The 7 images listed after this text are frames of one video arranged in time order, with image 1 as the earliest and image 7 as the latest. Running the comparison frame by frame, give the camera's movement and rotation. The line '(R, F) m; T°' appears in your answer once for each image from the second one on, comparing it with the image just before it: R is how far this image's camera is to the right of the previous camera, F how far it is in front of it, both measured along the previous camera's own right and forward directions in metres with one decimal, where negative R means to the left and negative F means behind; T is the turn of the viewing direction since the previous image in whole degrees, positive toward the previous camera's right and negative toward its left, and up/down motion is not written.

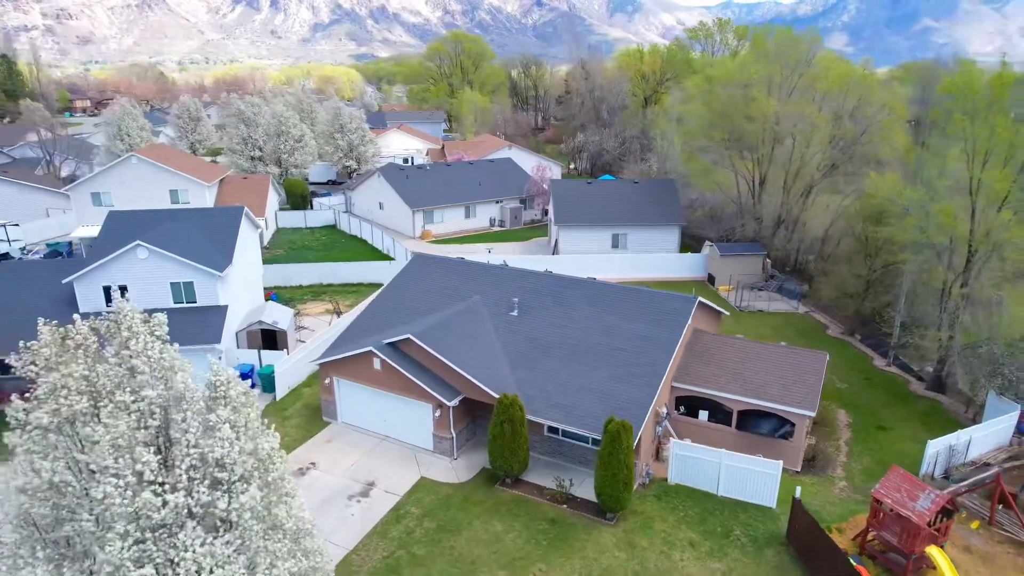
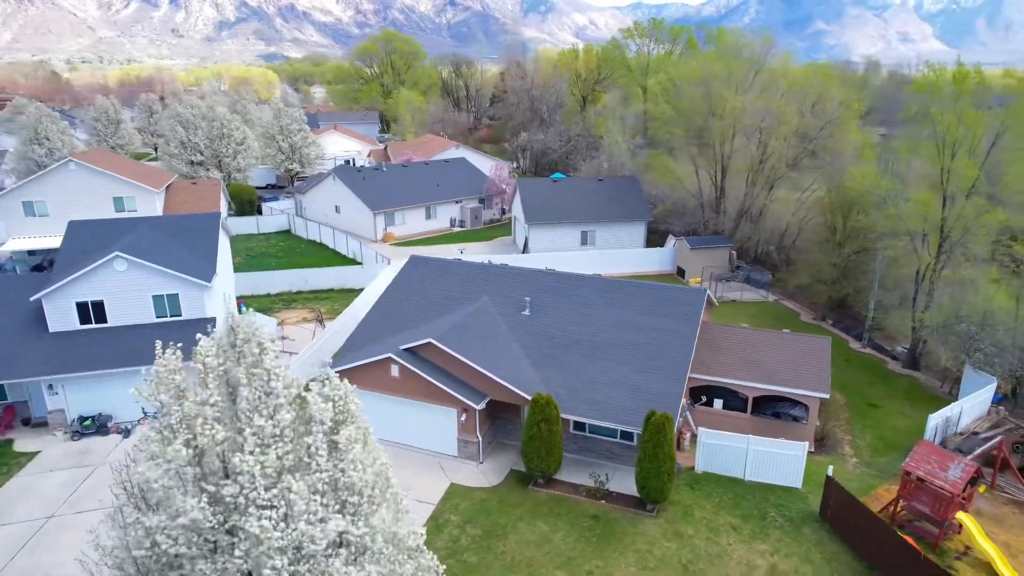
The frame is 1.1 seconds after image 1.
(-2.7, +0.3) m; +7°
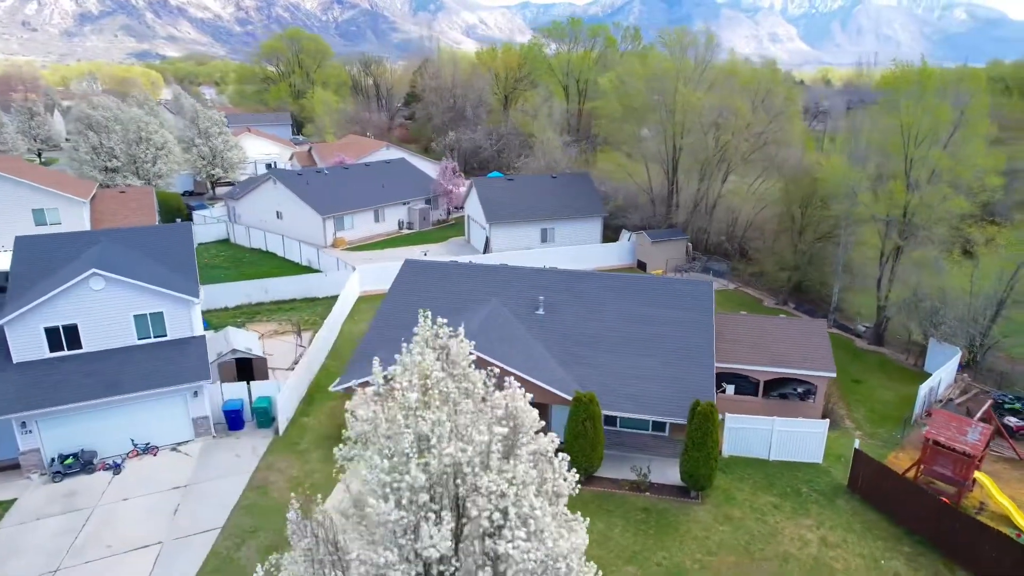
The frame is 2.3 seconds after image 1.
(-3.4, +0.5) m; +8°
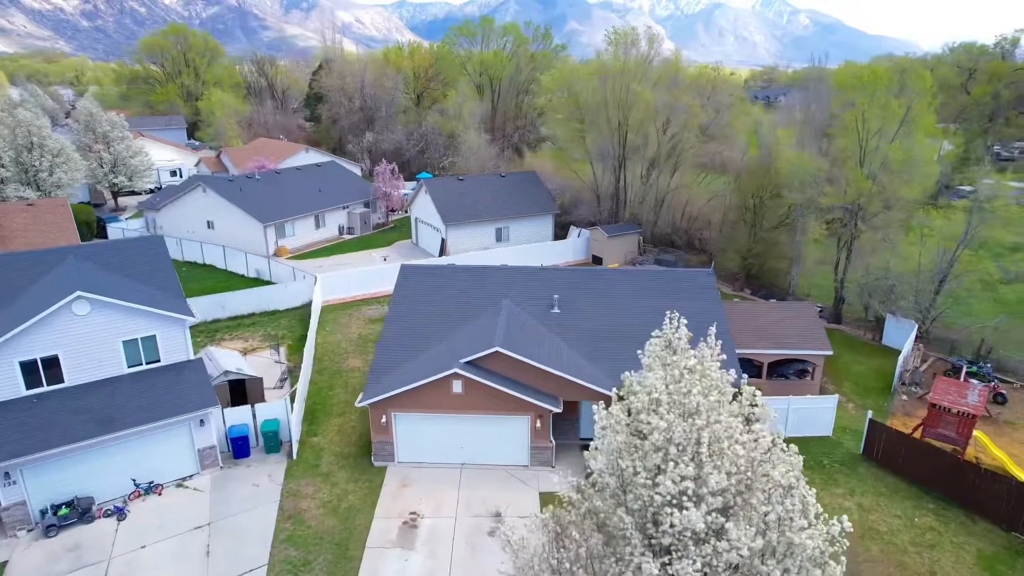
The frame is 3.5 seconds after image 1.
(-3.7, +0.5) m; +9°
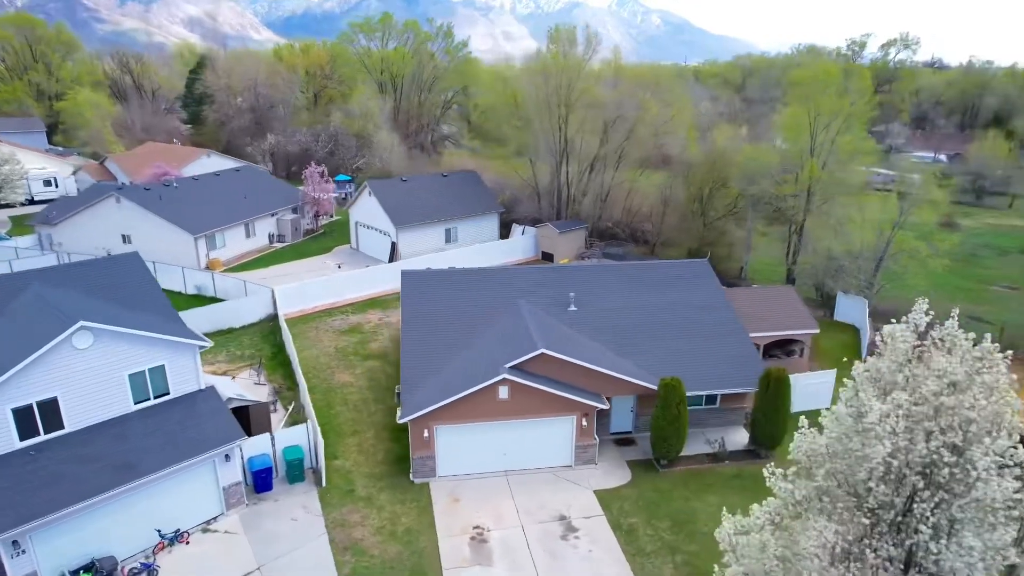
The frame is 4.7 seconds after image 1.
(-4.2, +0.7) m; +10°
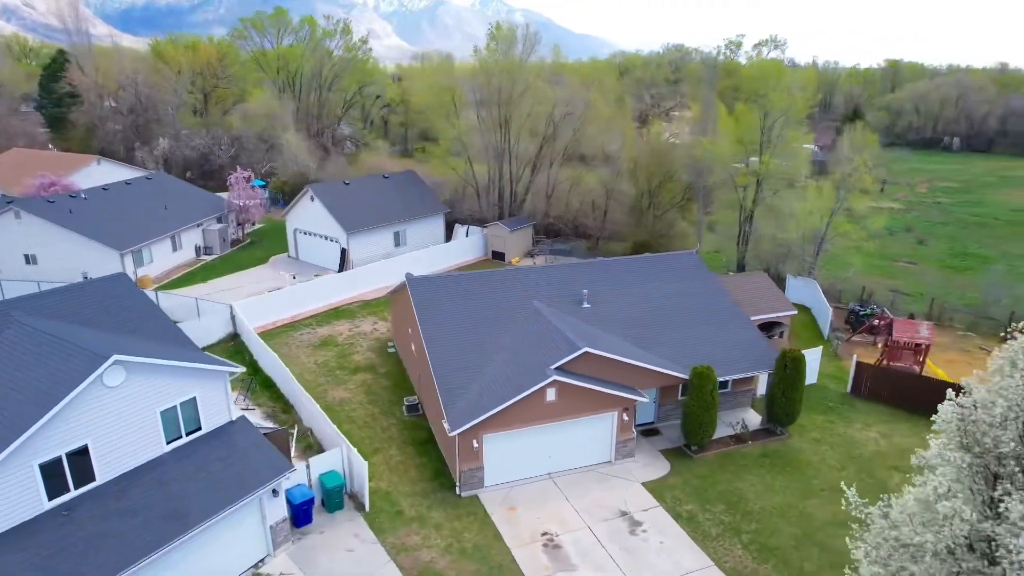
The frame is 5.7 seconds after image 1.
(-4.0, +0.6) m; +10°
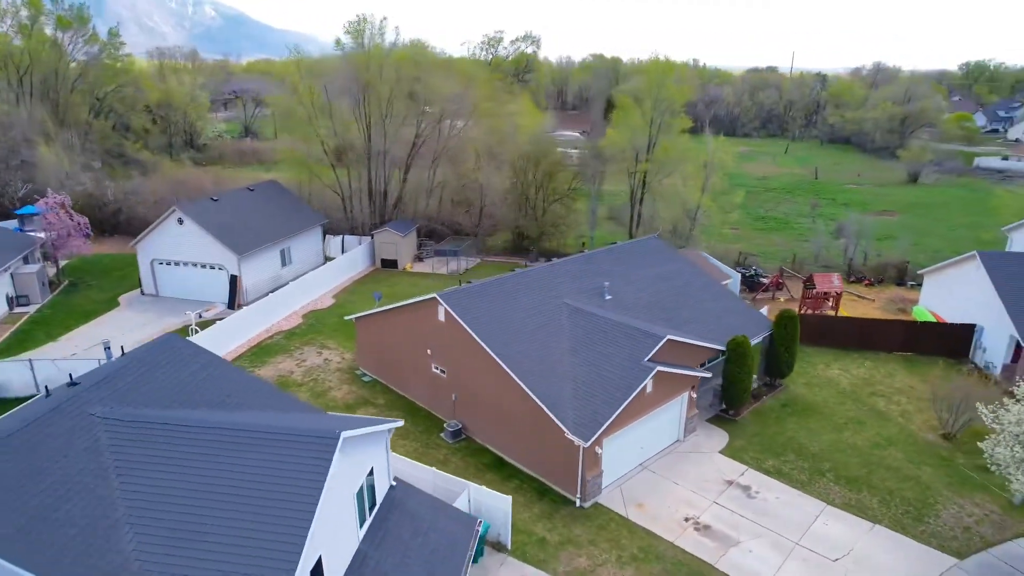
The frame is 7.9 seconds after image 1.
(-8.4, +2.2) m; +22°
